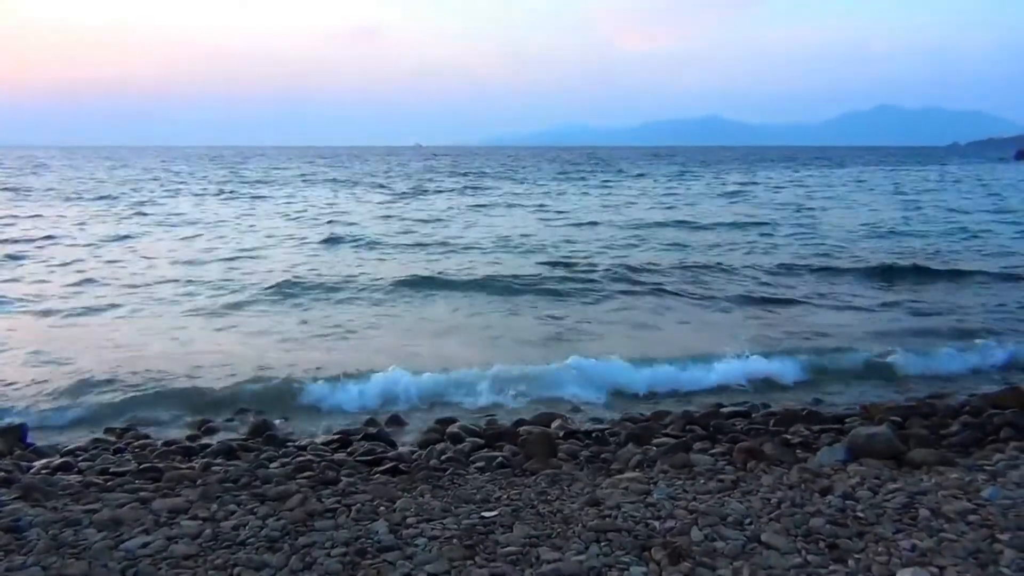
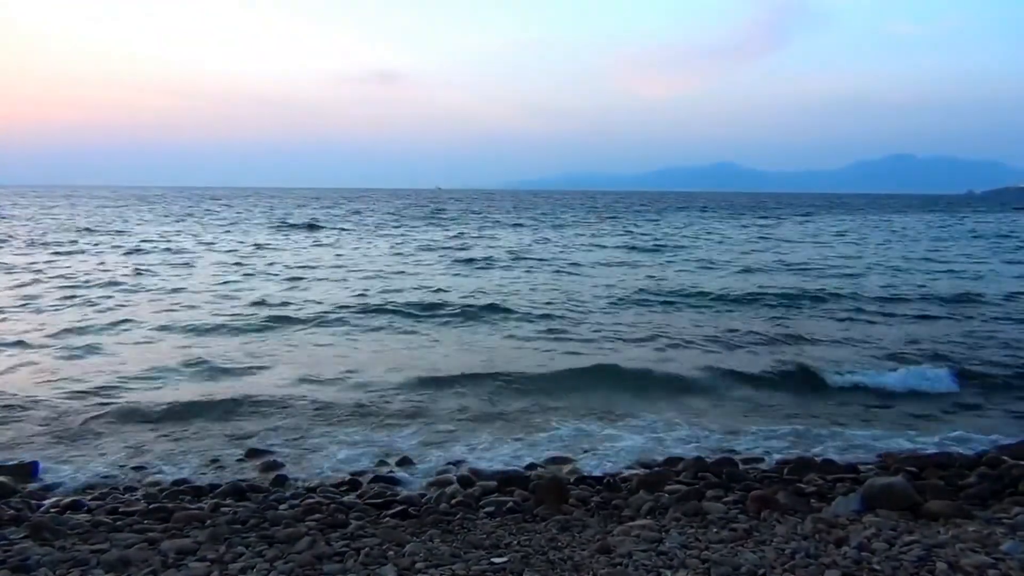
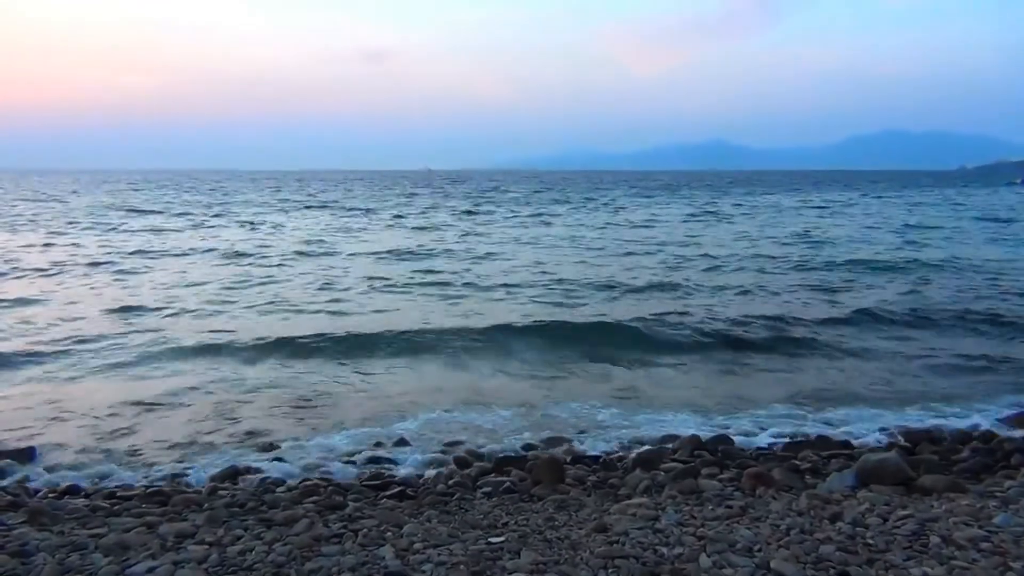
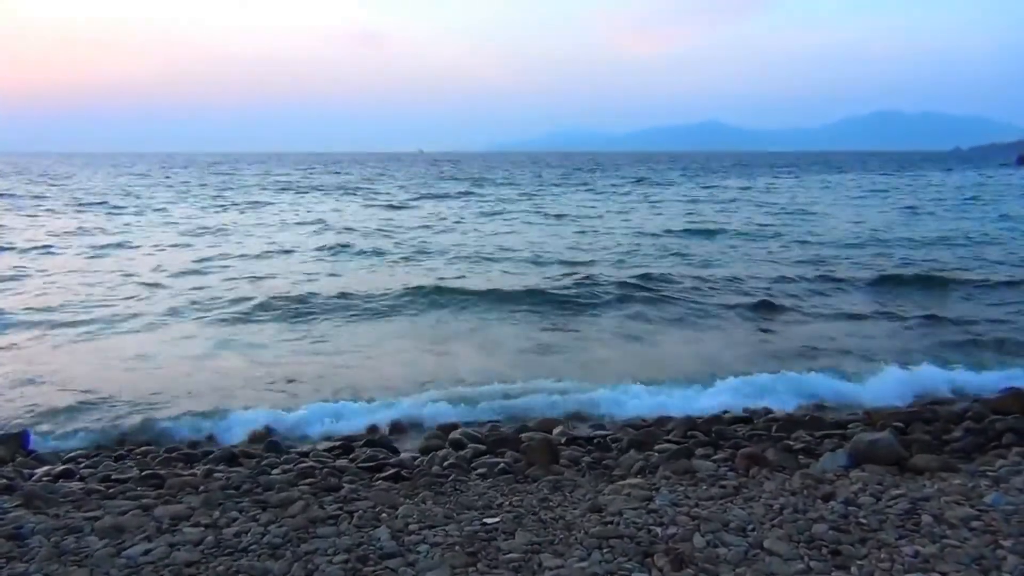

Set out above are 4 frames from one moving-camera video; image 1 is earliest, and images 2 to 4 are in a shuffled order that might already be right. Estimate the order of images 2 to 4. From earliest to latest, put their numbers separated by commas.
4, 3, 2
